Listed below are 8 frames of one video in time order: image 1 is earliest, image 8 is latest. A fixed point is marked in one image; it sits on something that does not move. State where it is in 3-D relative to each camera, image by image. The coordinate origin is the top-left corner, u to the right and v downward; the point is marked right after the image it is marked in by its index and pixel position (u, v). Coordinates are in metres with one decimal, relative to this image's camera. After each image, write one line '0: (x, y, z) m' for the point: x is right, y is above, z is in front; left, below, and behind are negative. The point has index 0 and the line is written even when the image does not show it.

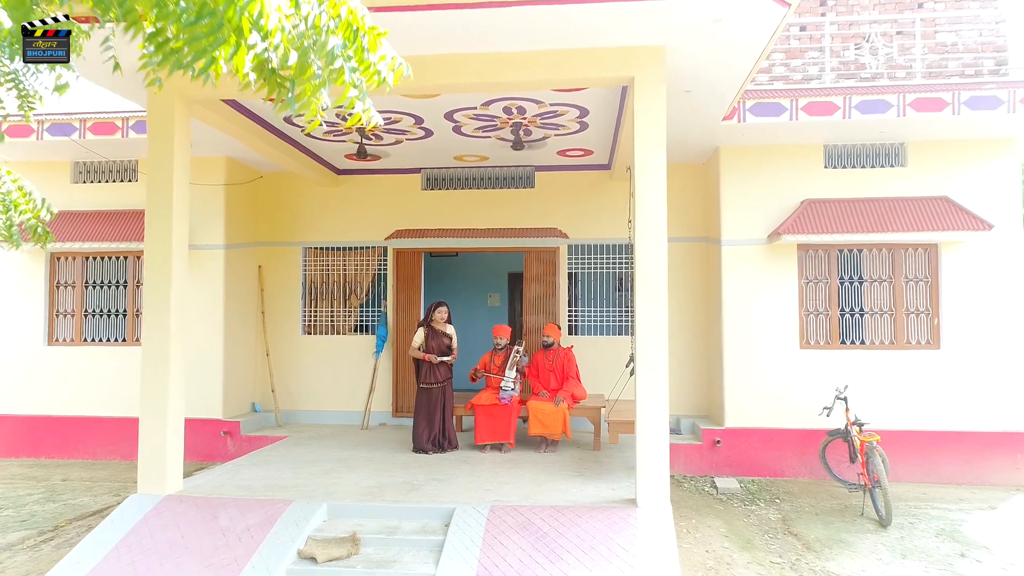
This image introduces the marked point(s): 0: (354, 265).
0: (-1.7, +0.3, +7.7) m
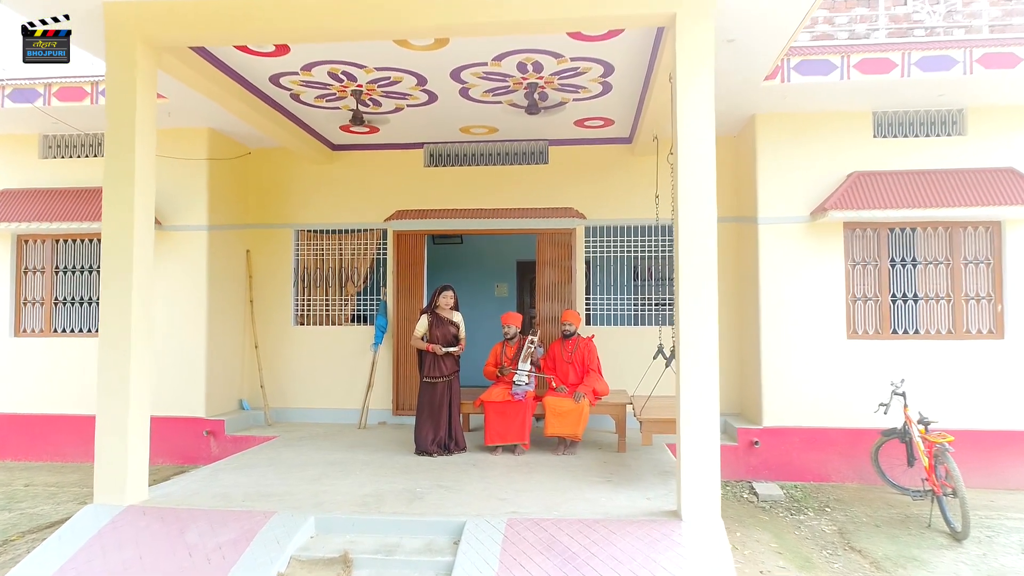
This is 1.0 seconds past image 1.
0: (-1.6, +0.4, +7.0) m
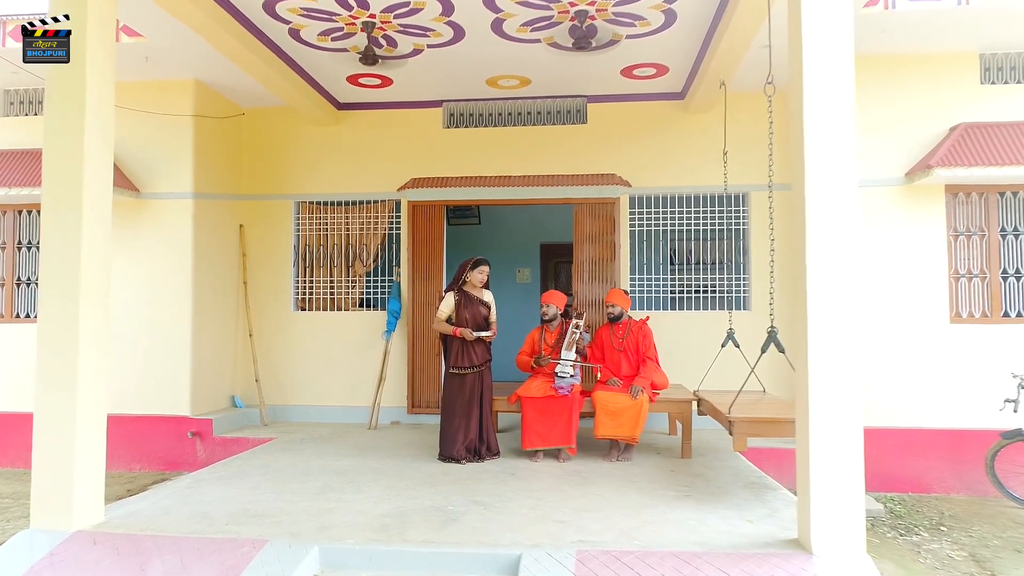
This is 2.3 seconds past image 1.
0: (-1.3, +0.6, +6.1) m
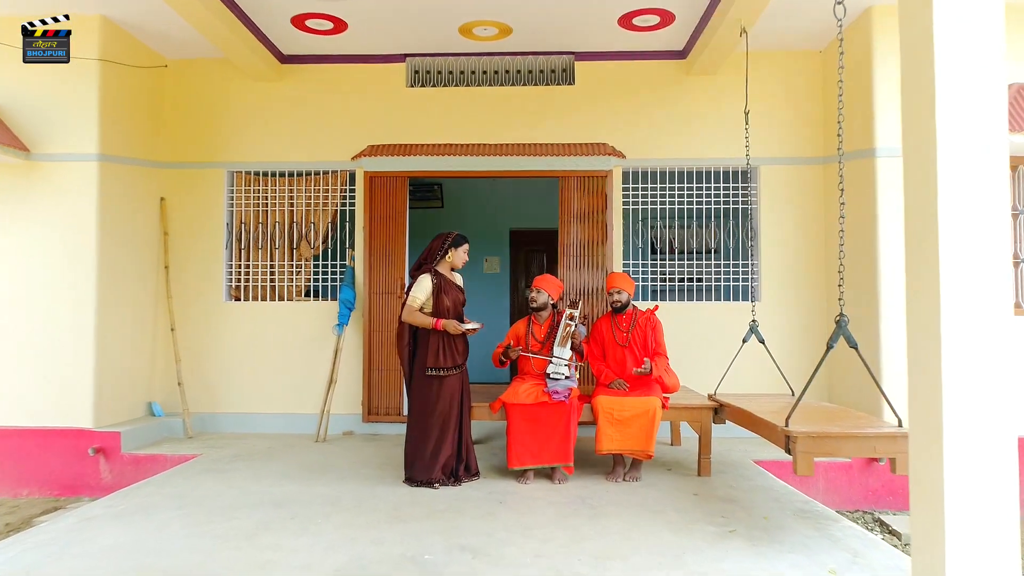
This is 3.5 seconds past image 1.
0: (-1.5, +0.7, +5.2) m
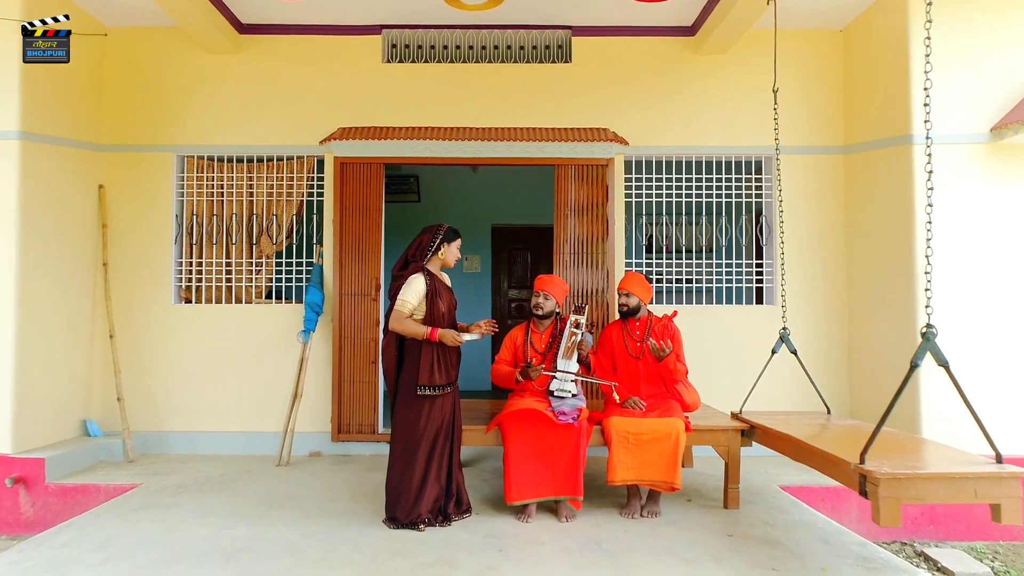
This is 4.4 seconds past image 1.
0: (-1.6, +0.7, +4.6) m
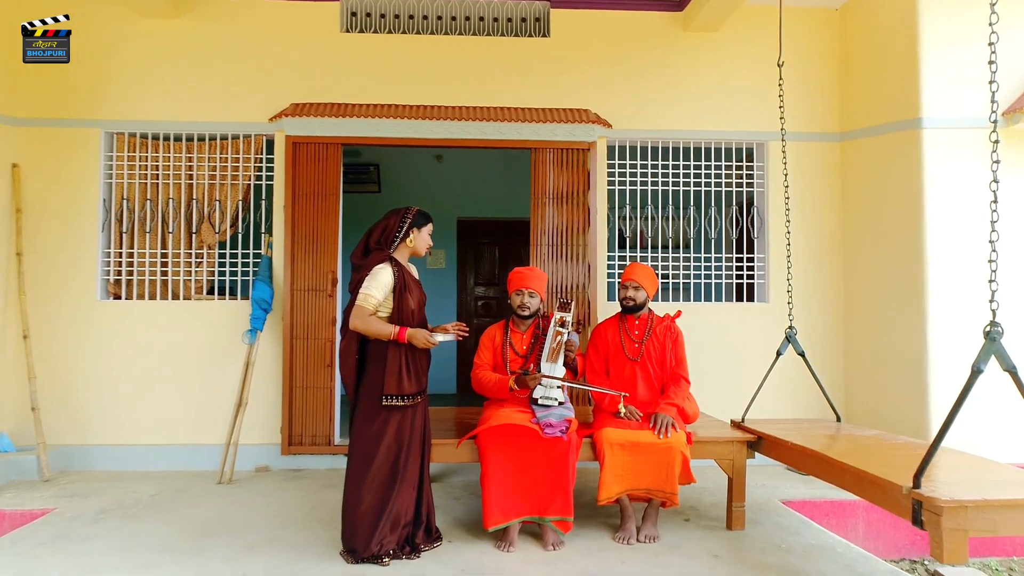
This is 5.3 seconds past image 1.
0: (-1.7, +0.7, +4.1) m
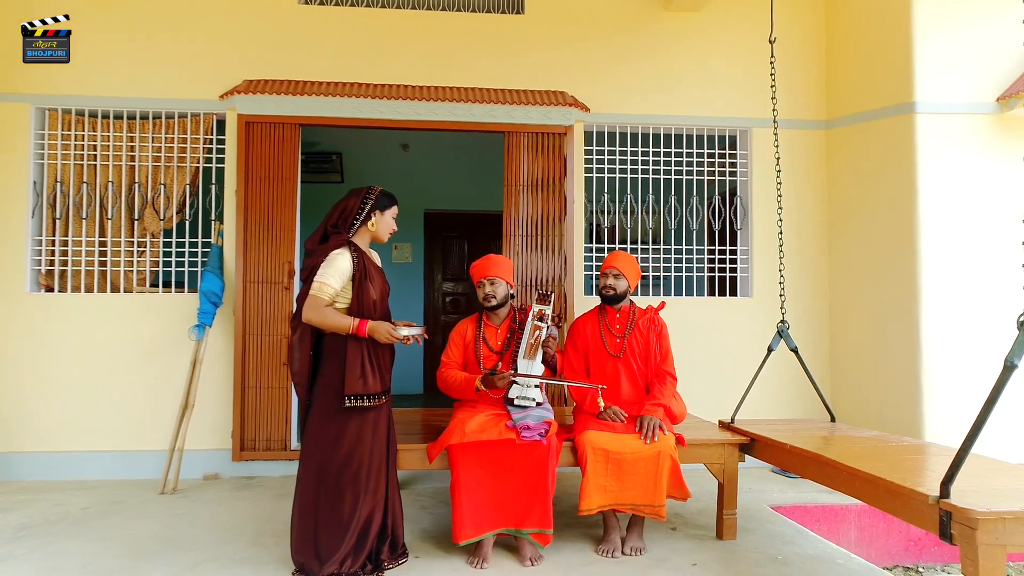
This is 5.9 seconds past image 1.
0: (-1.9, +0.7, +3.7) m
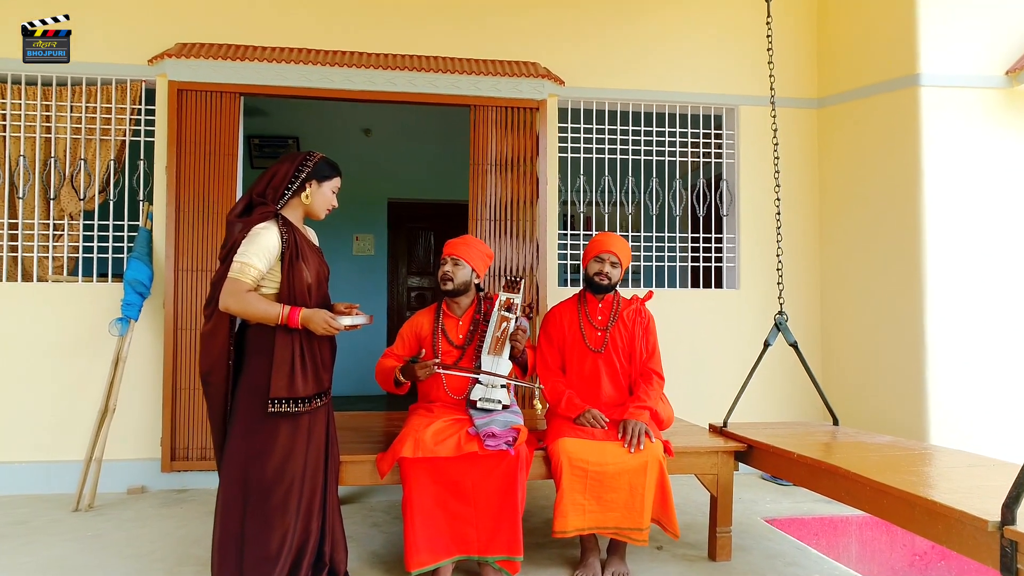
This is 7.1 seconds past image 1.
0: (-2.0, +0.8, +3.3) m
